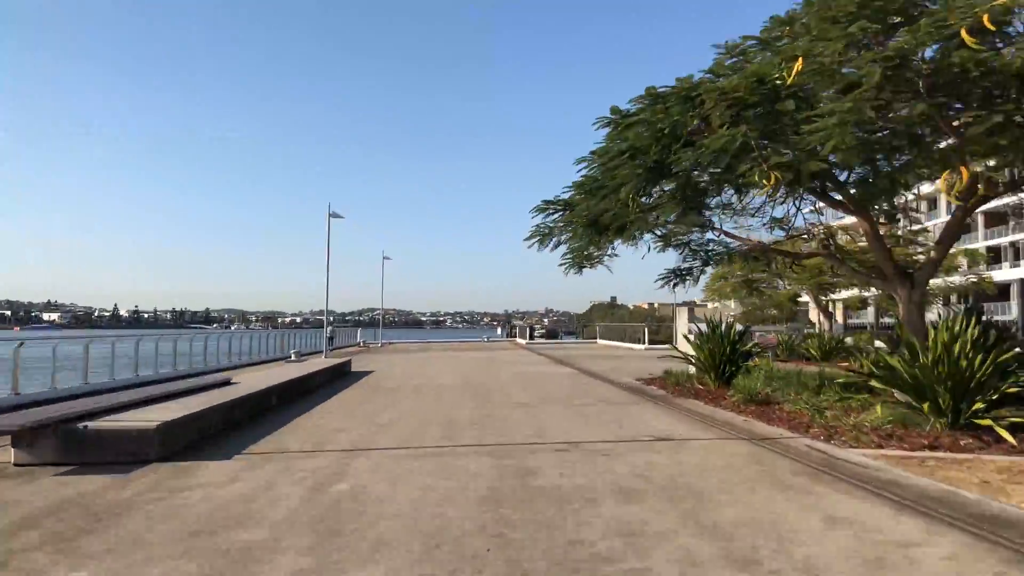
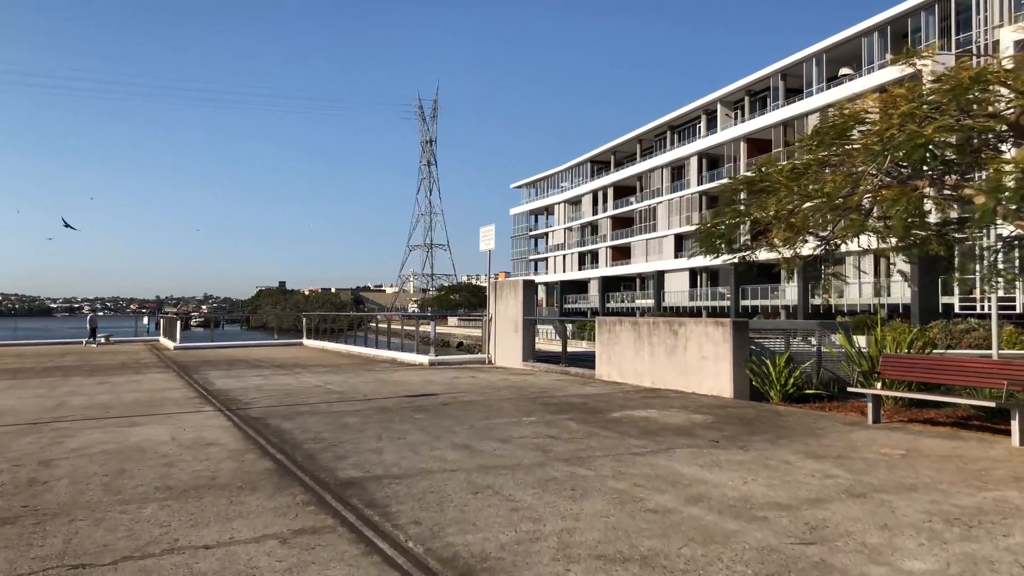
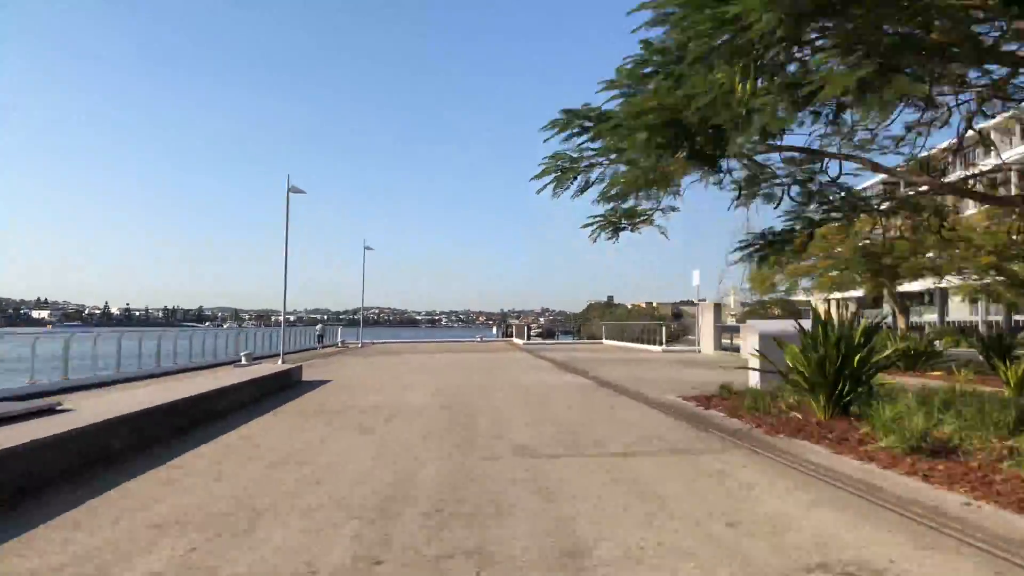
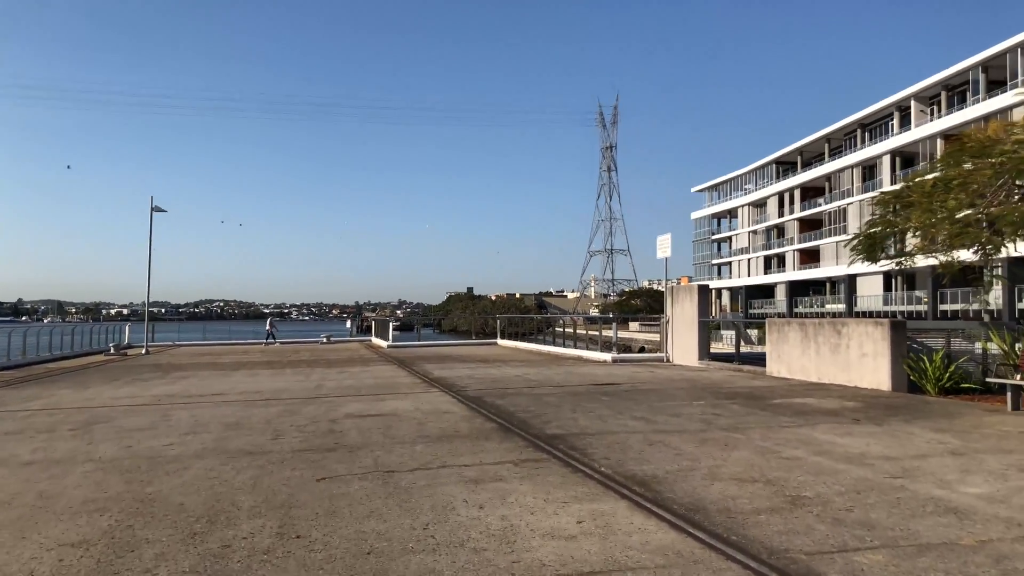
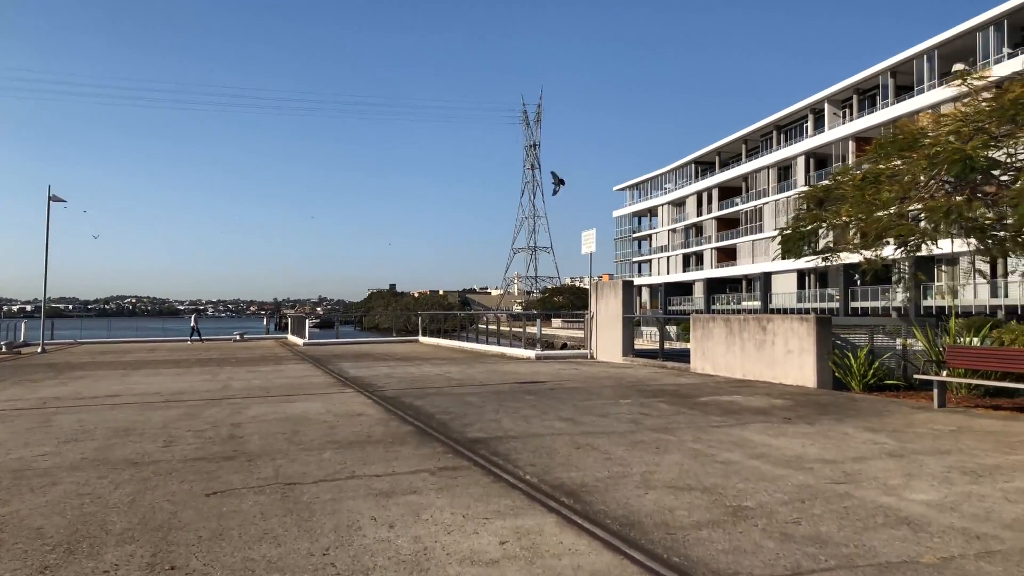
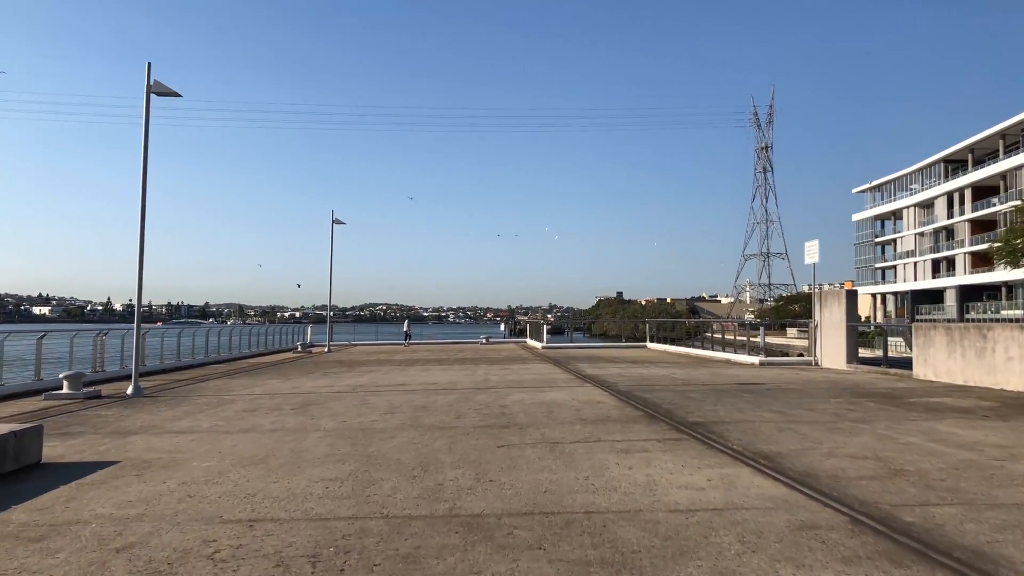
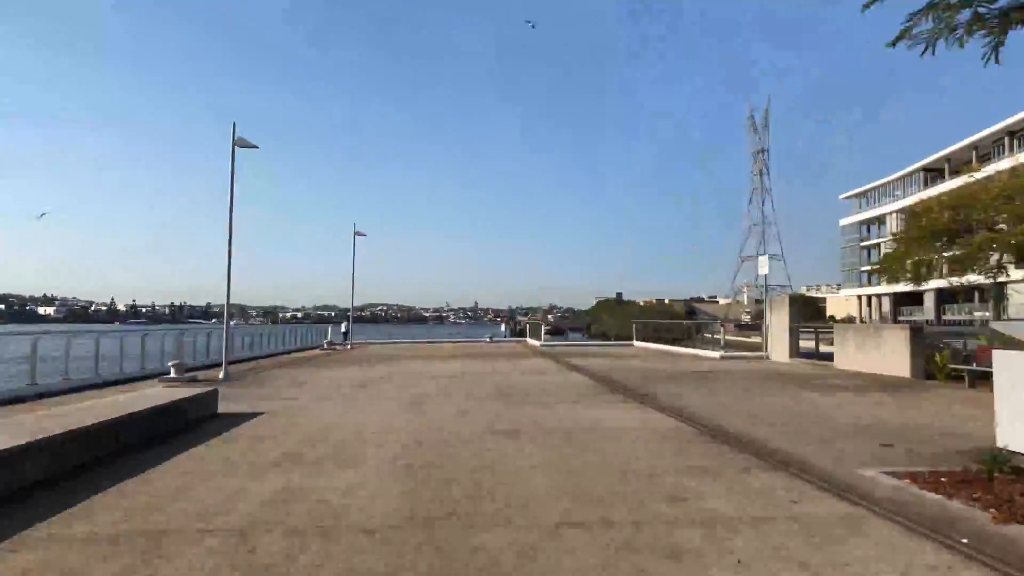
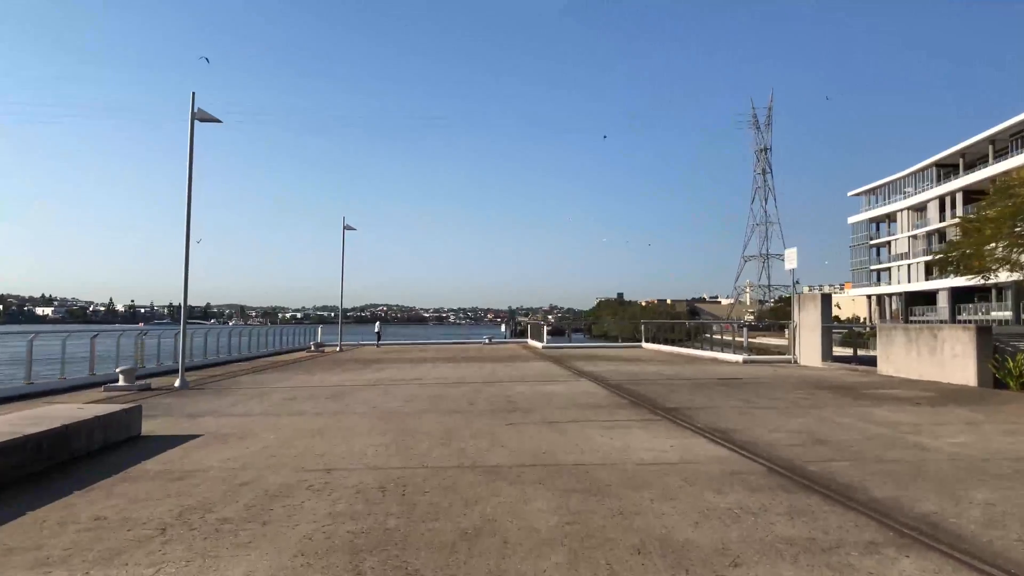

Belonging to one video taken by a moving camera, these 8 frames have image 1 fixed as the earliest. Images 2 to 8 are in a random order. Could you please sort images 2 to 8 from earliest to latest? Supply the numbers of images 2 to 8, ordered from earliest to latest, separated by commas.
3, 7, 8, 6, 4, 5, 2
